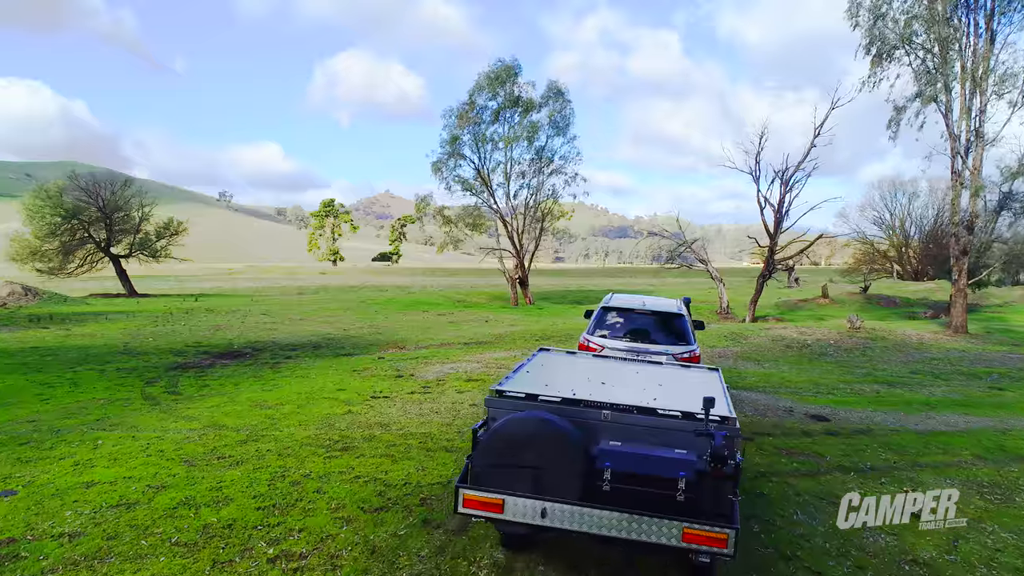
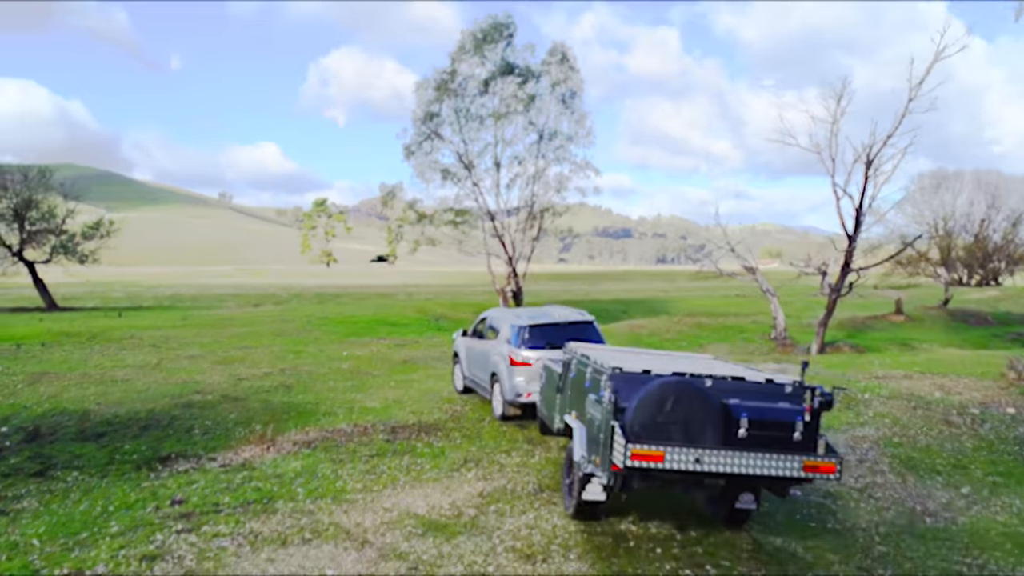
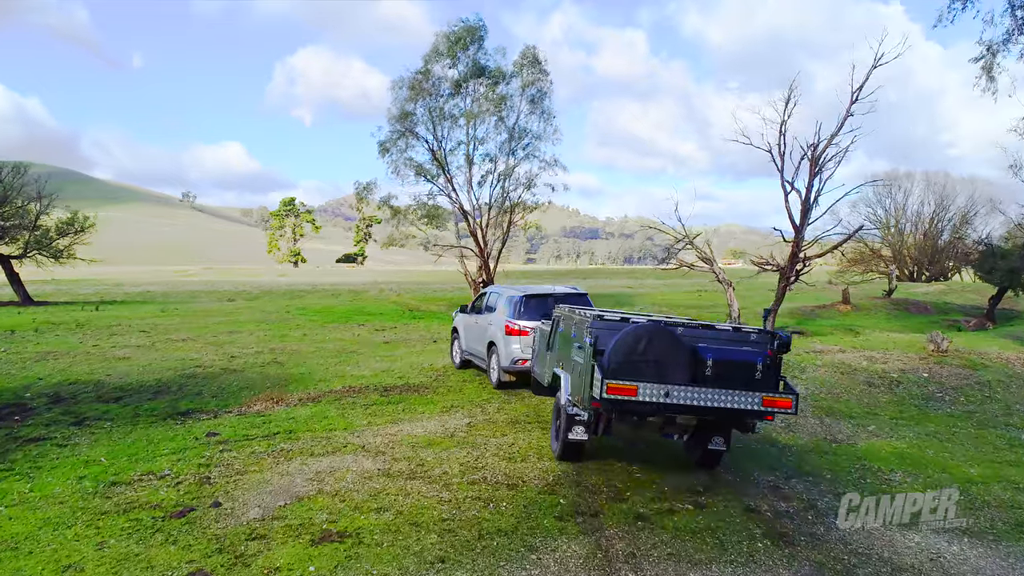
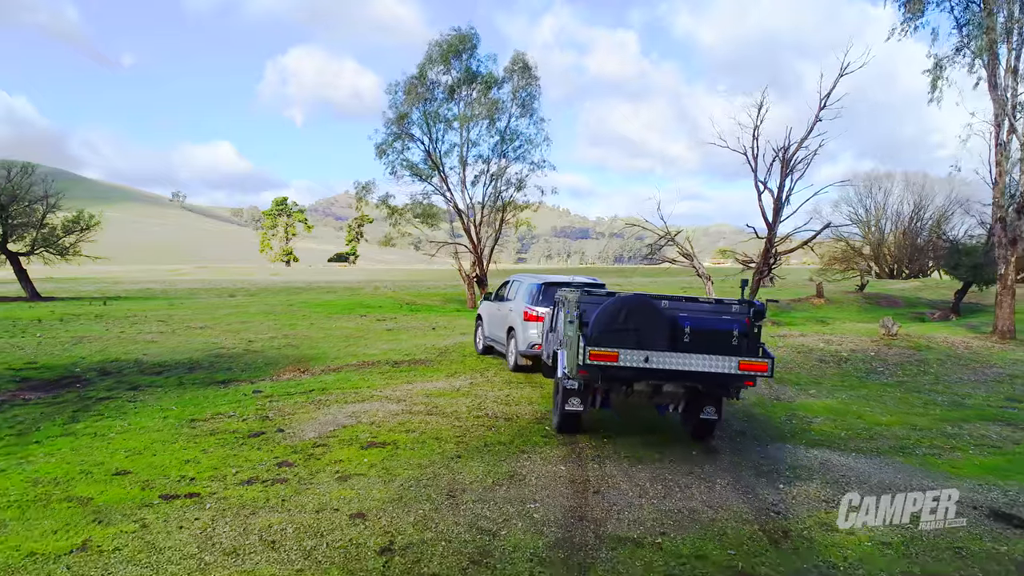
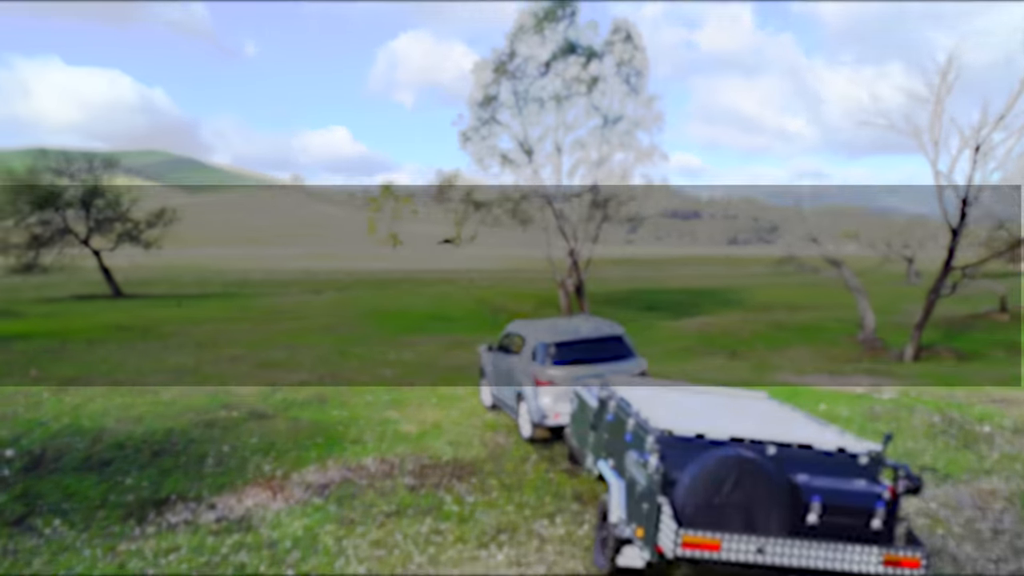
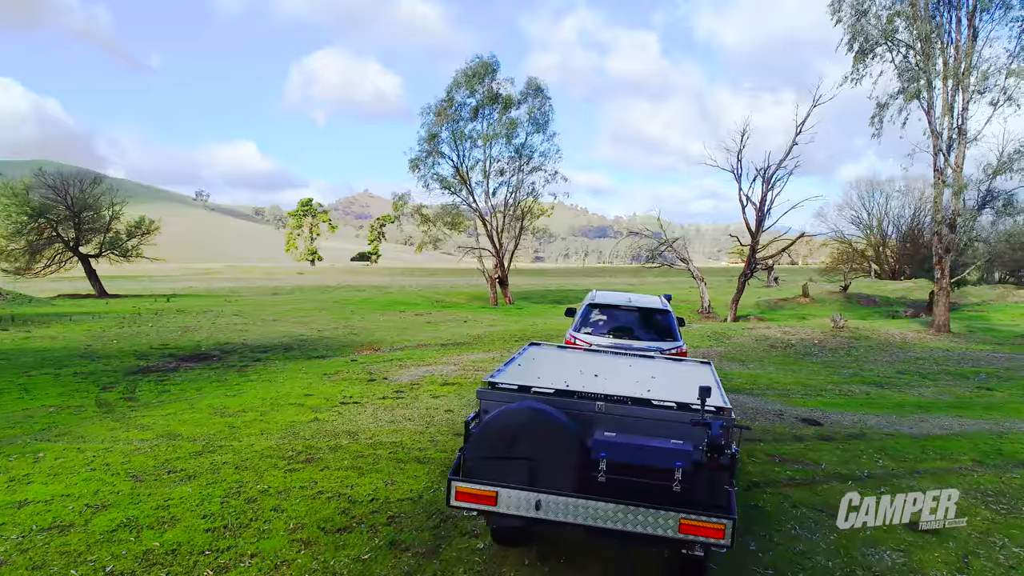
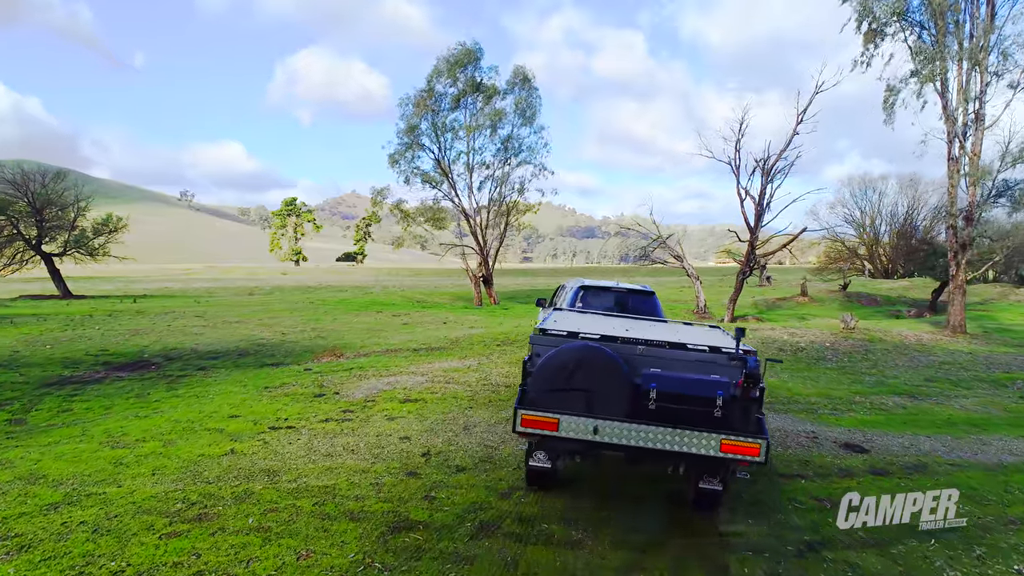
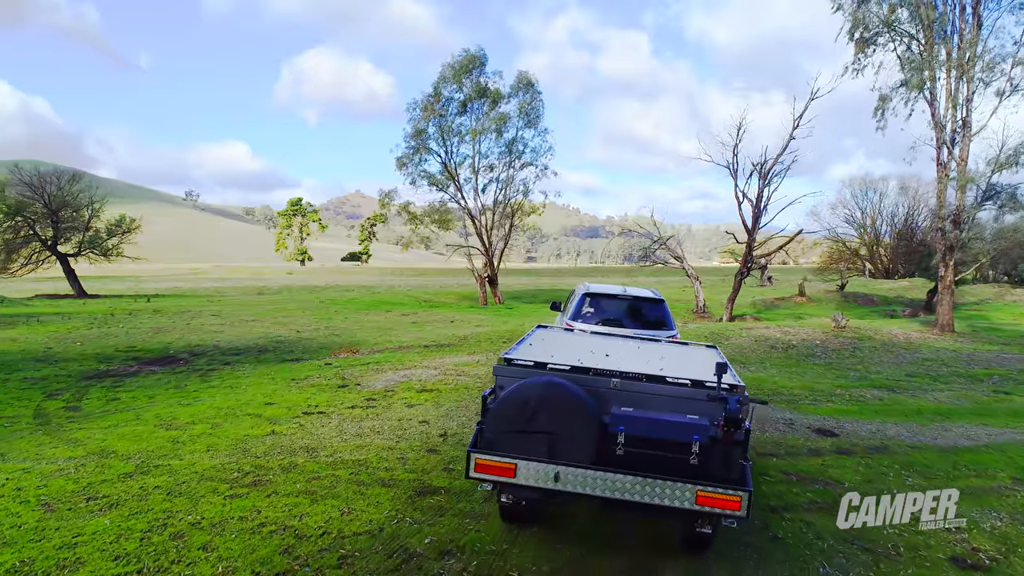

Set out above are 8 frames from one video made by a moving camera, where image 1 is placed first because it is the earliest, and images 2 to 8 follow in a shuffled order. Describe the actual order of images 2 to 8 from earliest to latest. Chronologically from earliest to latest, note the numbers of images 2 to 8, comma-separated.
6, 8, 7, 4, 3, 2, 5
